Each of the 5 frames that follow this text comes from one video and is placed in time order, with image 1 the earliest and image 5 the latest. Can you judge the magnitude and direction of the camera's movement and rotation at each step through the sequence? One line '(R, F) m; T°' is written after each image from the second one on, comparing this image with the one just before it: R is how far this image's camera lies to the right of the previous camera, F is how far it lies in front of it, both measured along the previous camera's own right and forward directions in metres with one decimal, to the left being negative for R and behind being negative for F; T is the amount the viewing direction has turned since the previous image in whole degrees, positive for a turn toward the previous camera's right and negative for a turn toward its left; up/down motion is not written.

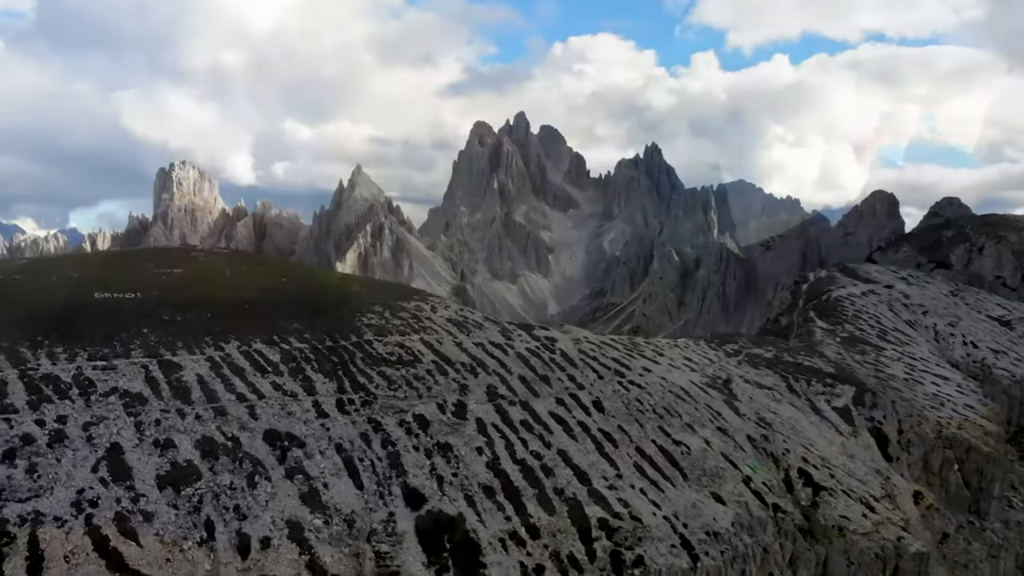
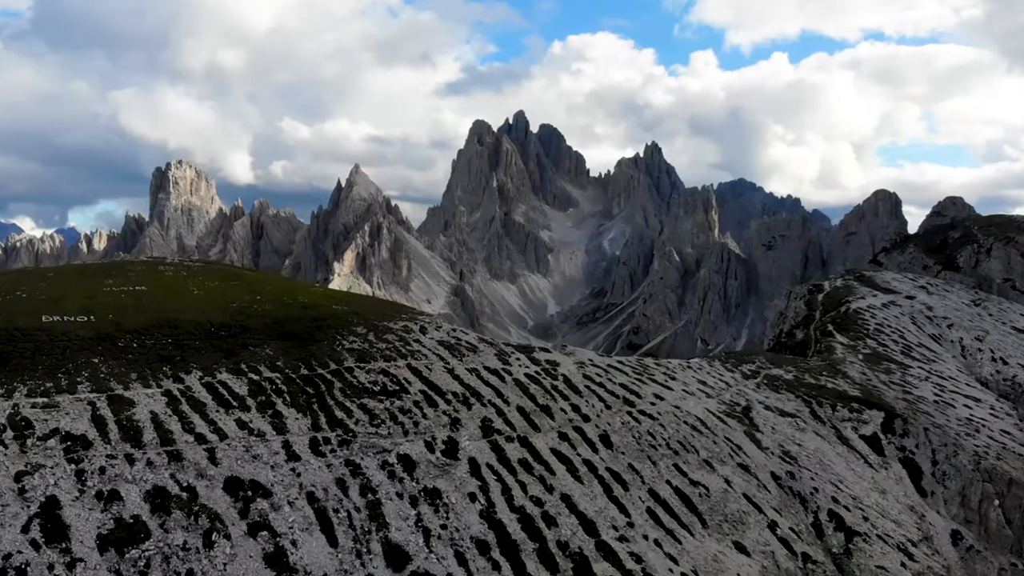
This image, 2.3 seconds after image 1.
(+0.2, +6.1) m; 0°
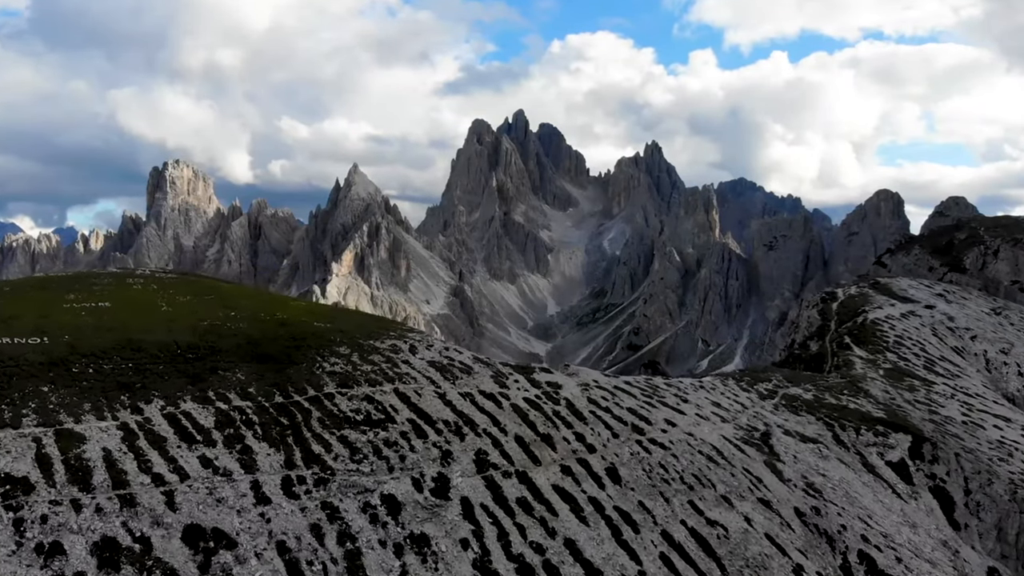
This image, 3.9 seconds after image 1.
(+0.2, +5.0) m; 0°
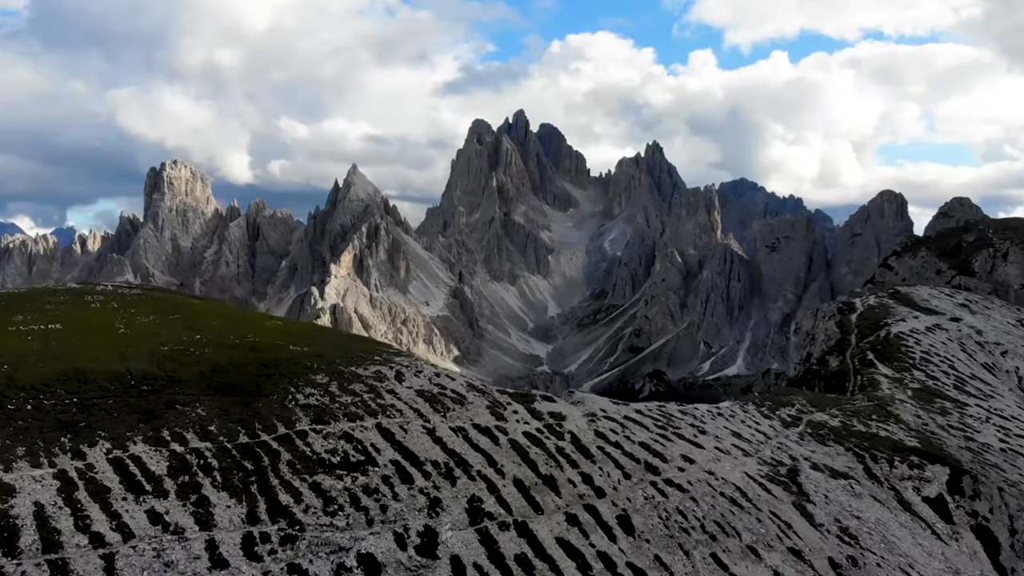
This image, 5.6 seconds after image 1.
(+0.2, +5.6) m; 0°
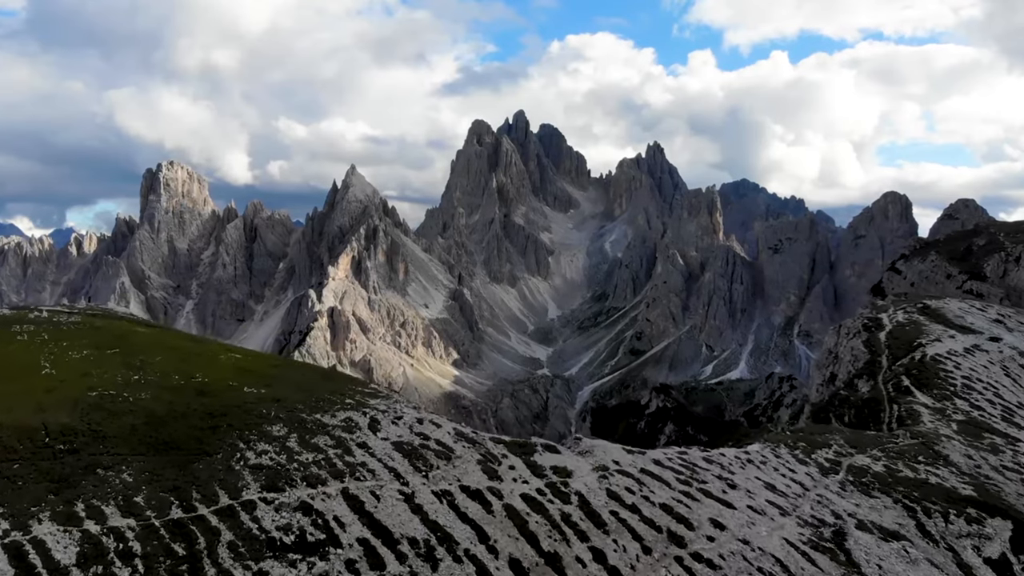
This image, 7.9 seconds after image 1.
(+0.3, +7.5) m; 0°
